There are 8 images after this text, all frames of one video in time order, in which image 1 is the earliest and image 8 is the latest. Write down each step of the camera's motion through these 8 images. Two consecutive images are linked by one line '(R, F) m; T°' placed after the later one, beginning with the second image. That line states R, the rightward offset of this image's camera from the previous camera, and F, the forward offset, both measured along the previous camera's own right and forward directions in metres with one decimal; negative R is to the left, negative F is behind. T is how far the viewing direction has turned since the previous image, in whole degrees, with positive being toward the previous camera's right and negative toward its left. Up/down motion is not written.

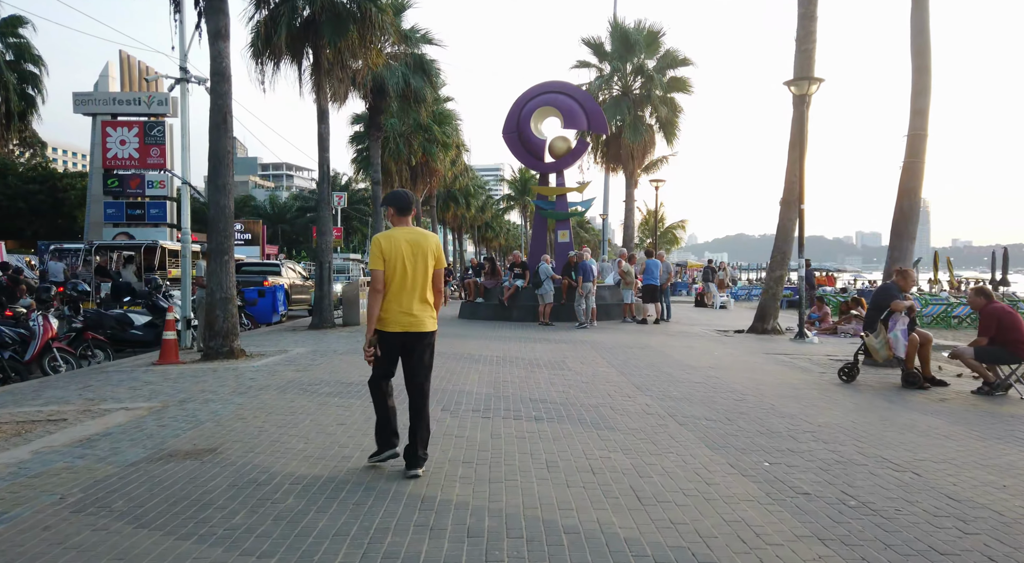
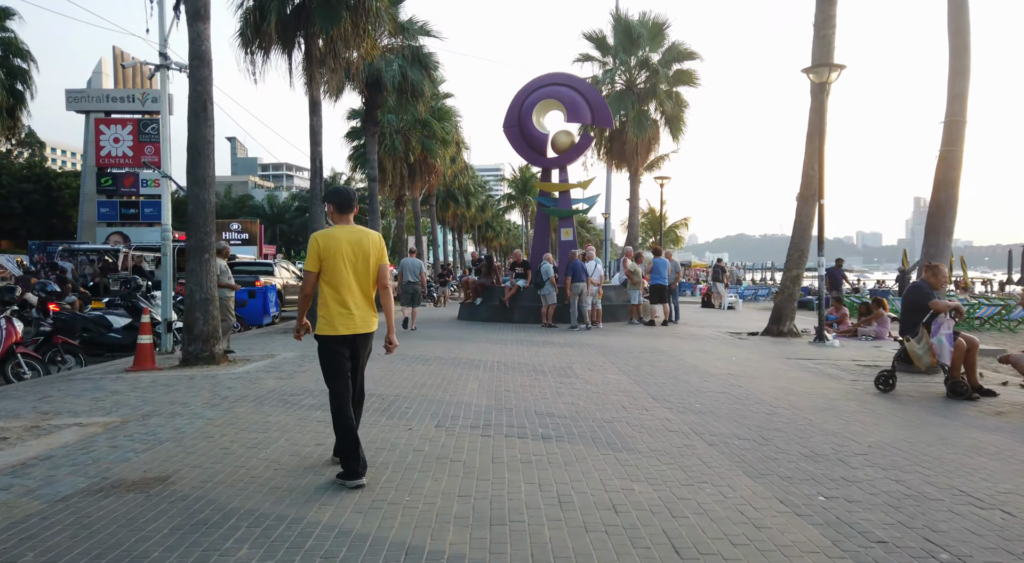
(0.0, +0.8) m; 0°
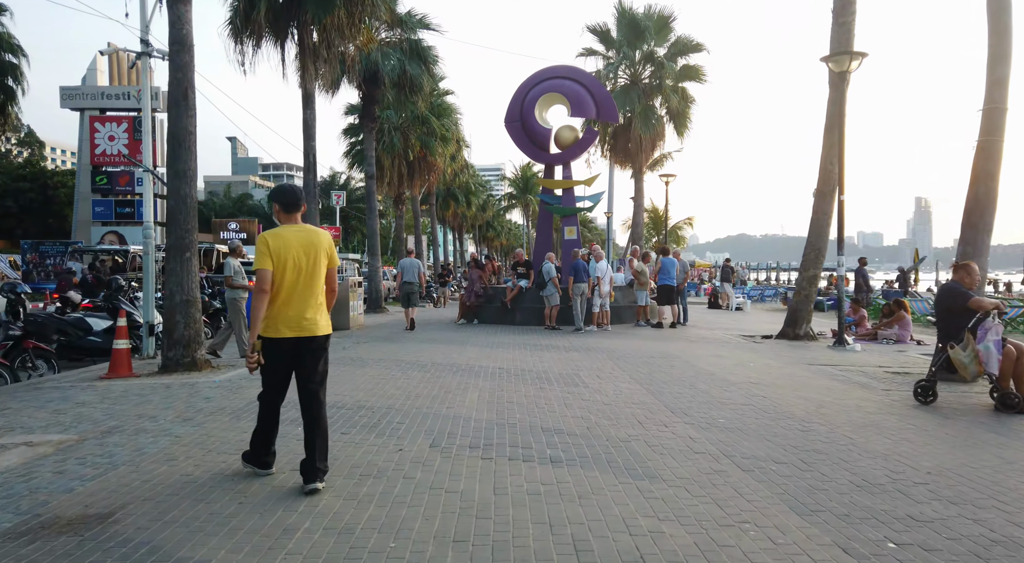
(0.0, +0.7) m; 0°
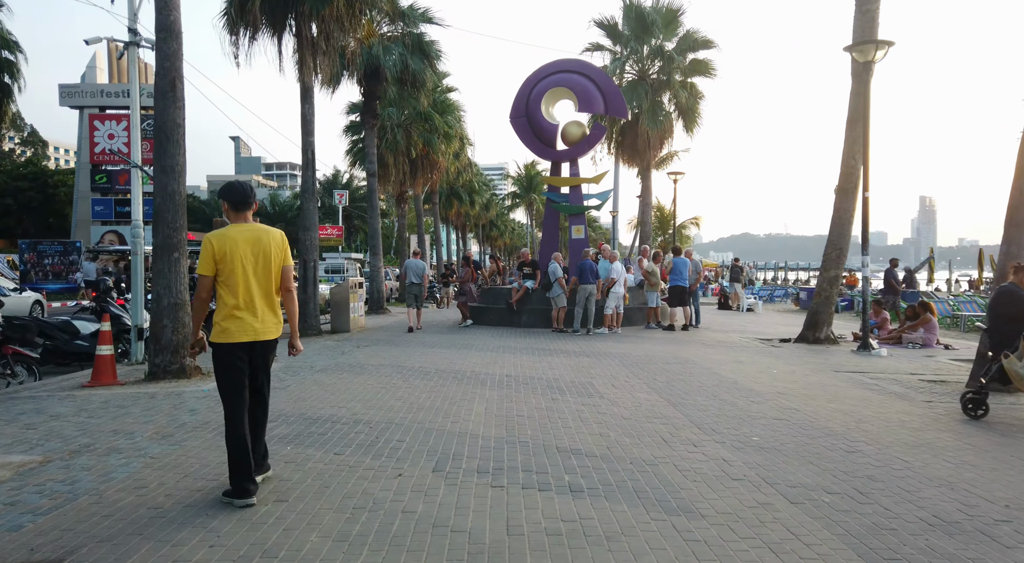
(-0.1, +0.6) m; 0°
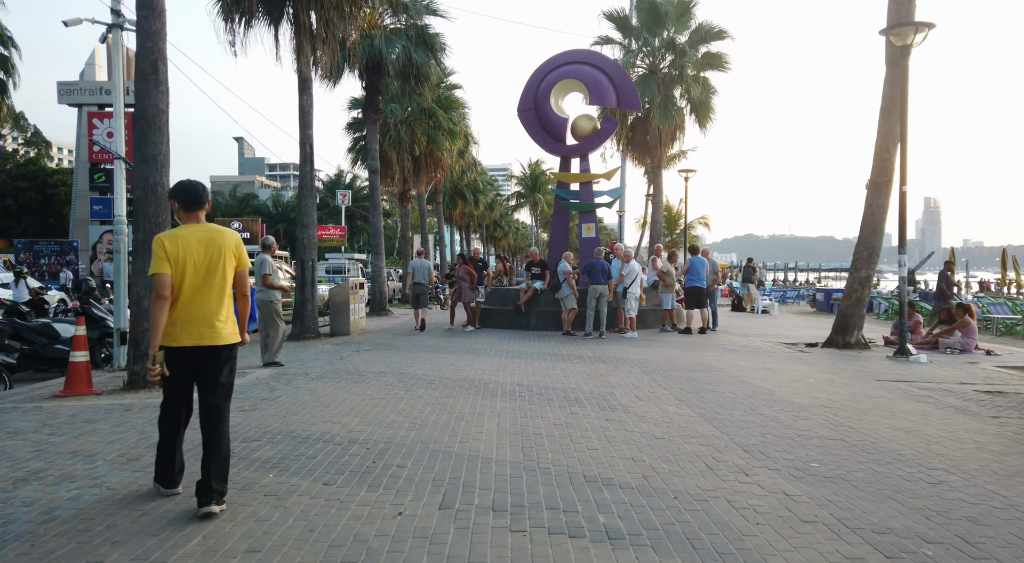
(-0.1, +0.8) m; 0°
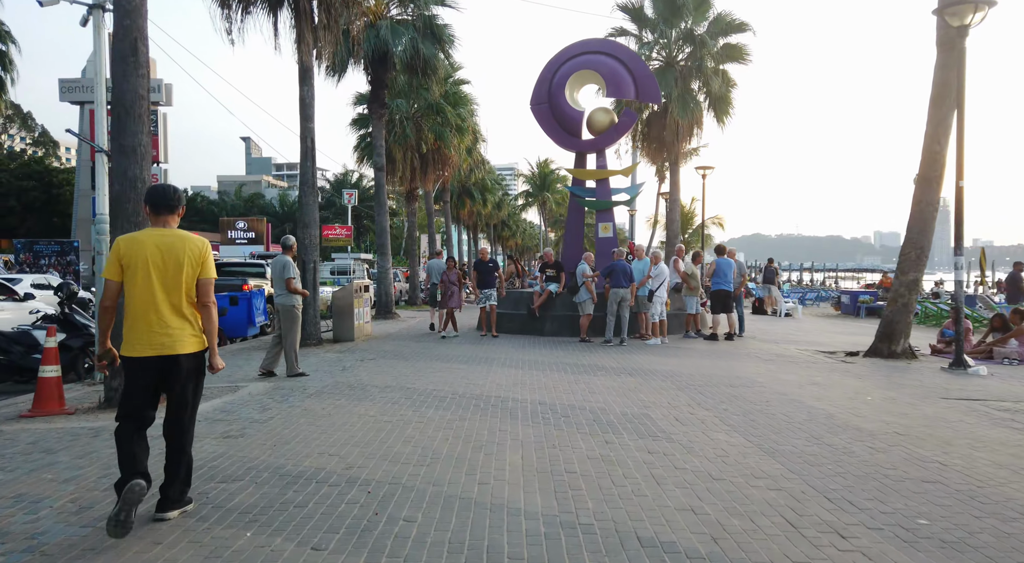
(-0.2, +0.9) m; -1°
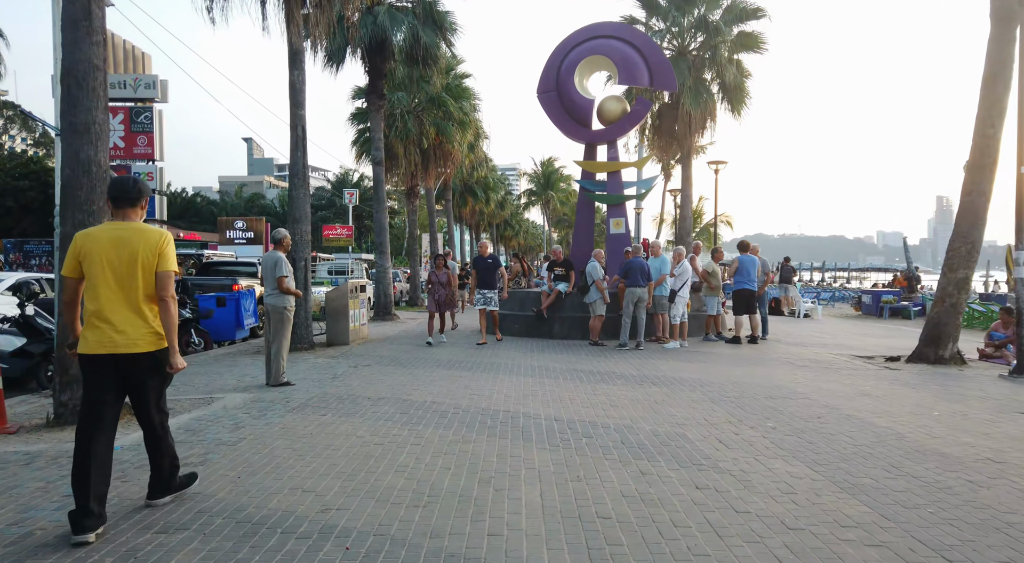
(-0.1, +1.0) m; 0°
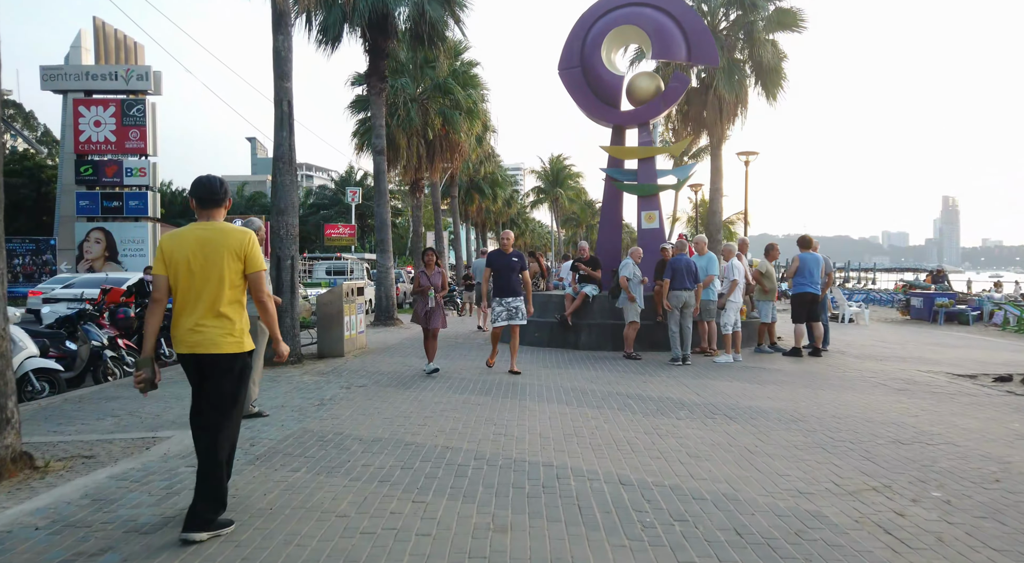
(-0.3, +1.9) m; 0°
